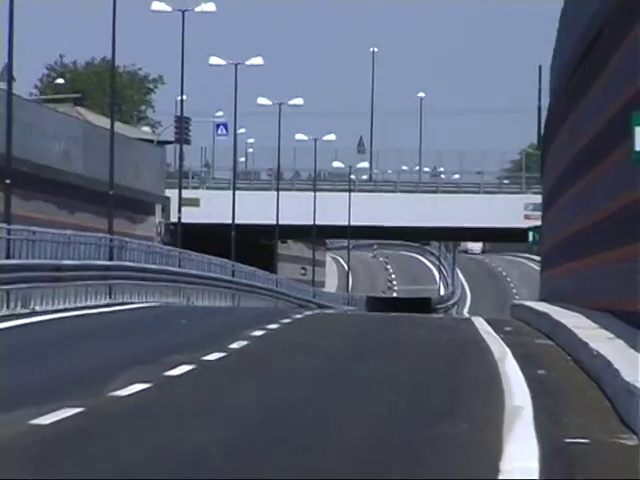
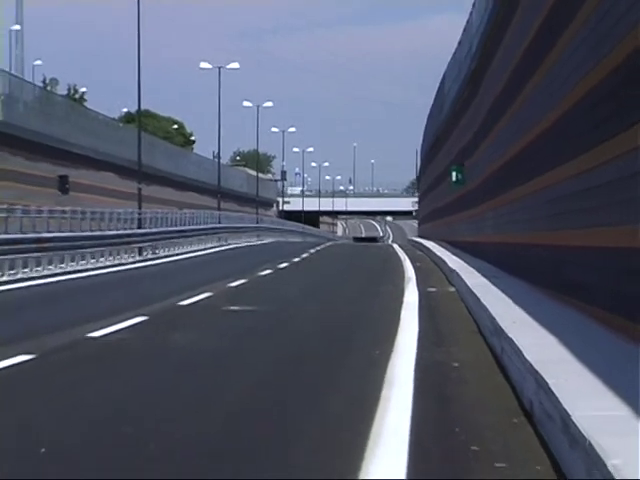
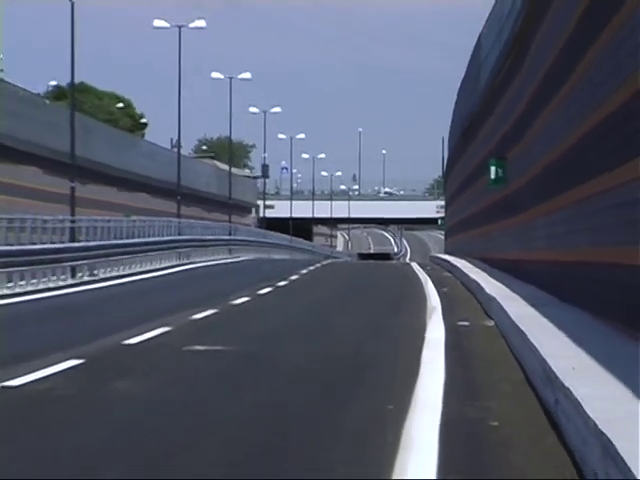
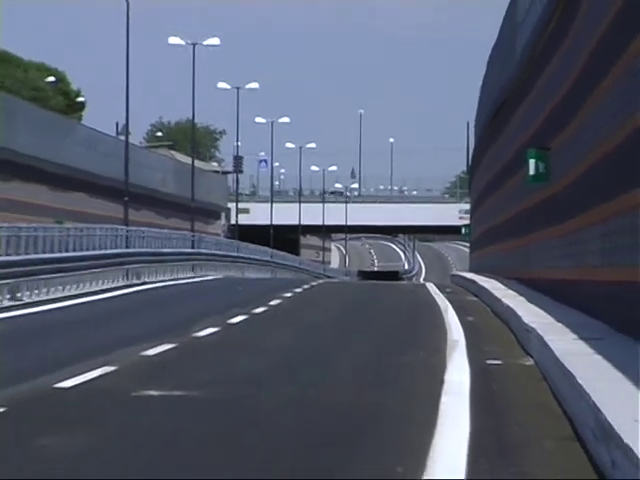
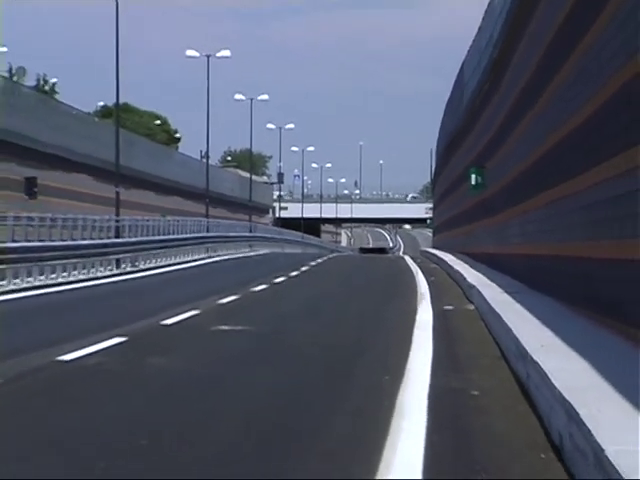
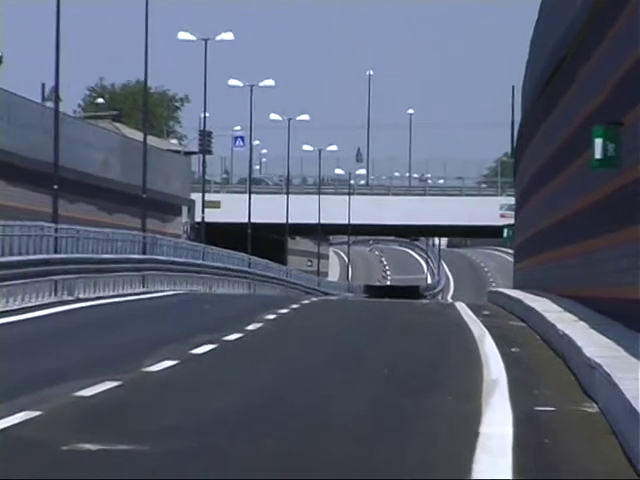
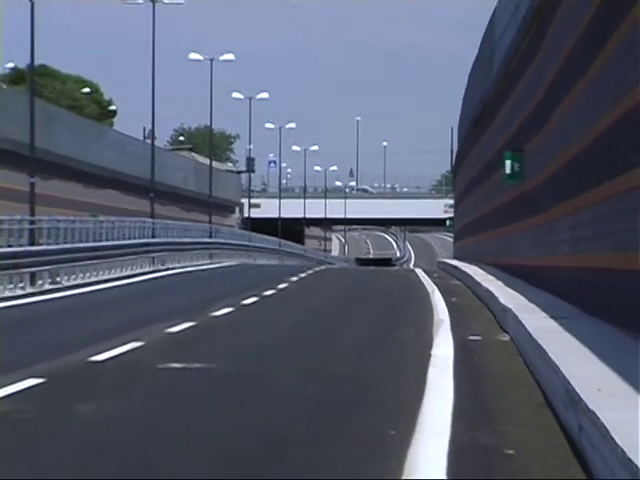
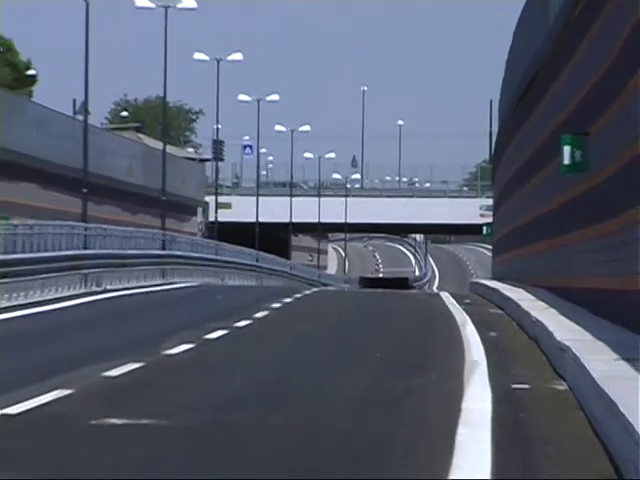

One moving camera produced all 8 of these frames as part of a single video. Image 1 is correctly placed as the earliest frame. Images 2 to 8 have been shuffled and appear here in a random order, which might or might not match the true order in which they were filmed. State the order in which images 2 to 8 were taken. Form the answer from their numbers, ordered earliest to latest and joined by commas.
6, 8, 4, 7, 3, 5, 2
